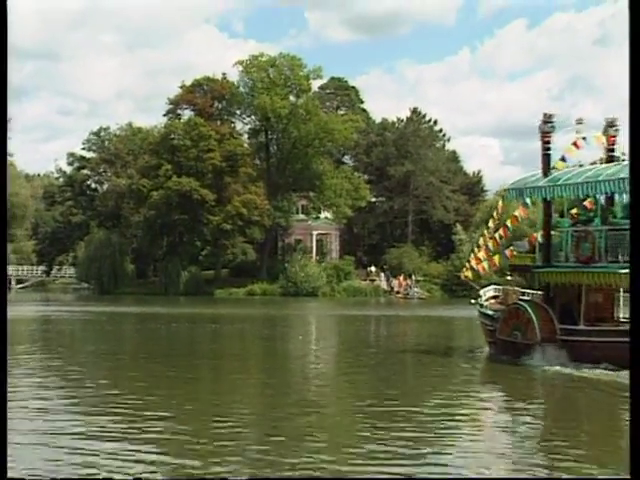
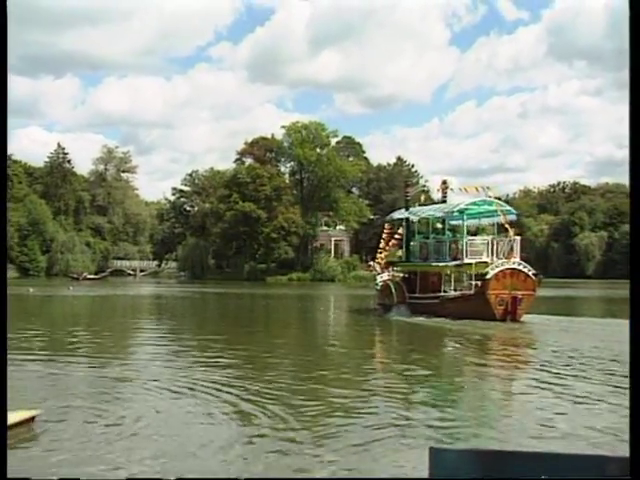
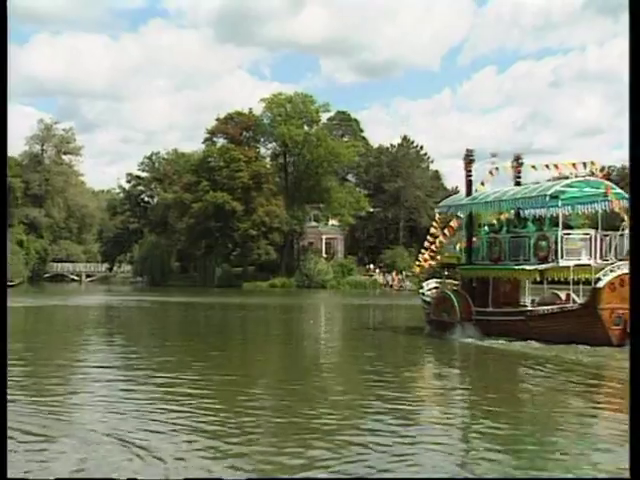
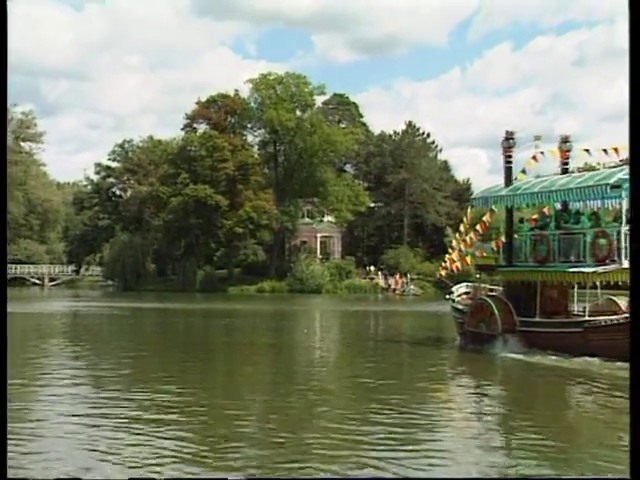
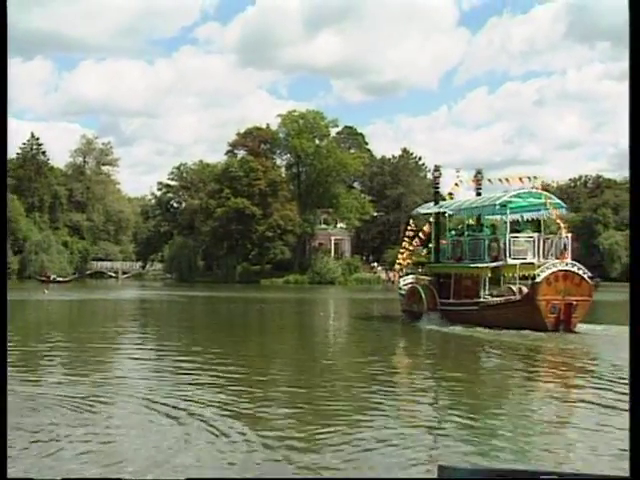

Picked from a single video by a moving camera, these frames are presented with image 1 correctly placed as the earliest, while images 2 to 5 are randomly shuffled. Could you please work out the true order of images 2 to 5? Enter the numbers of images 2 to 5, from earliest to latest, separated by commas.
4, 3, 5, 2
